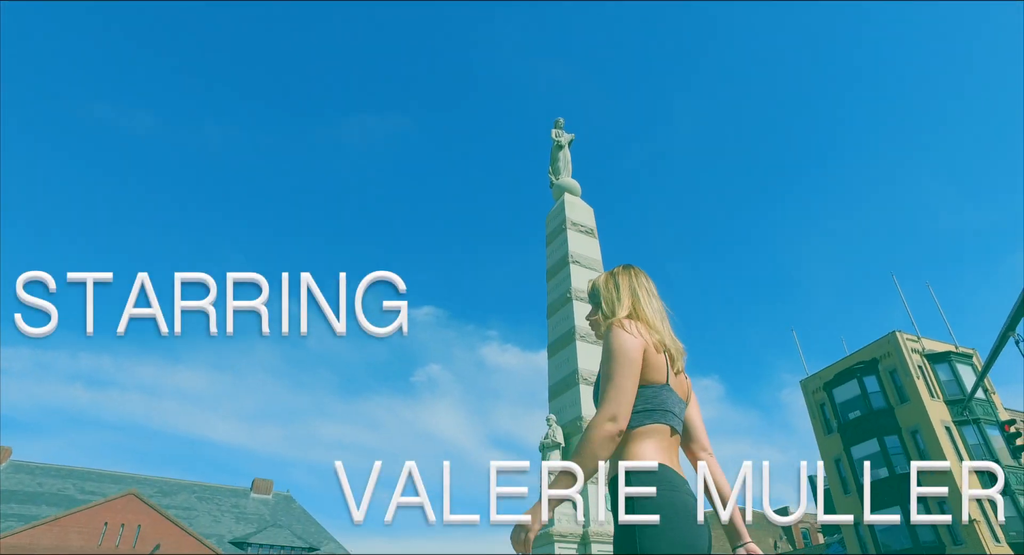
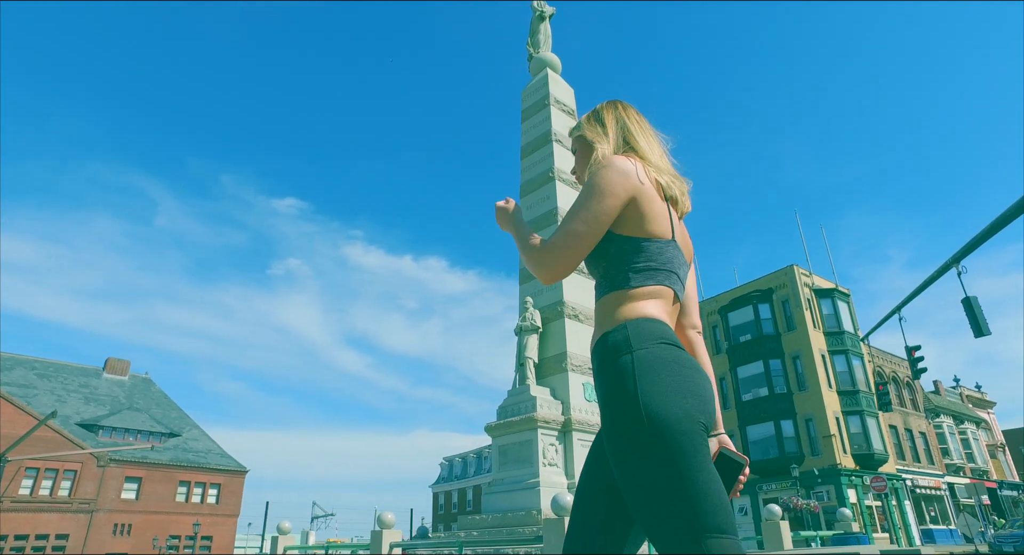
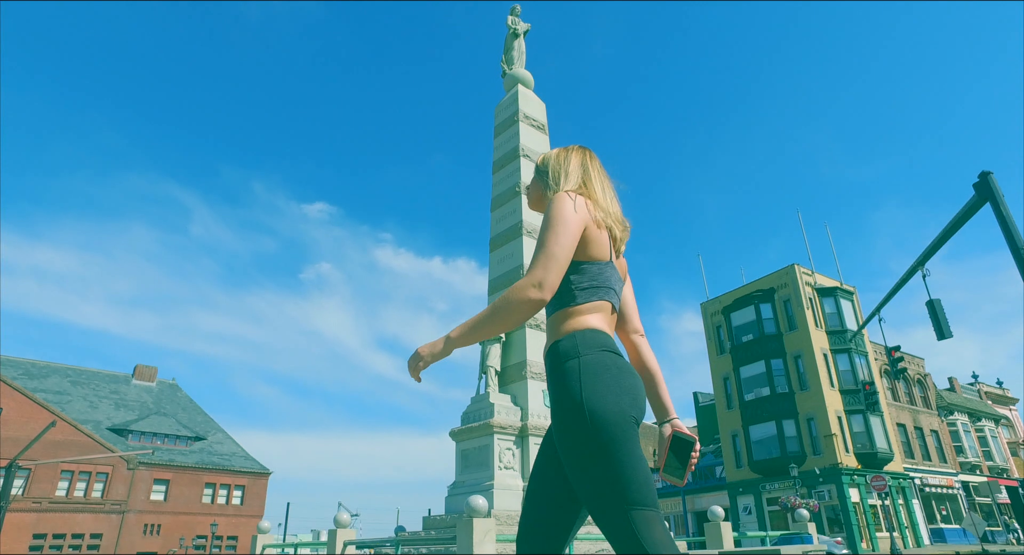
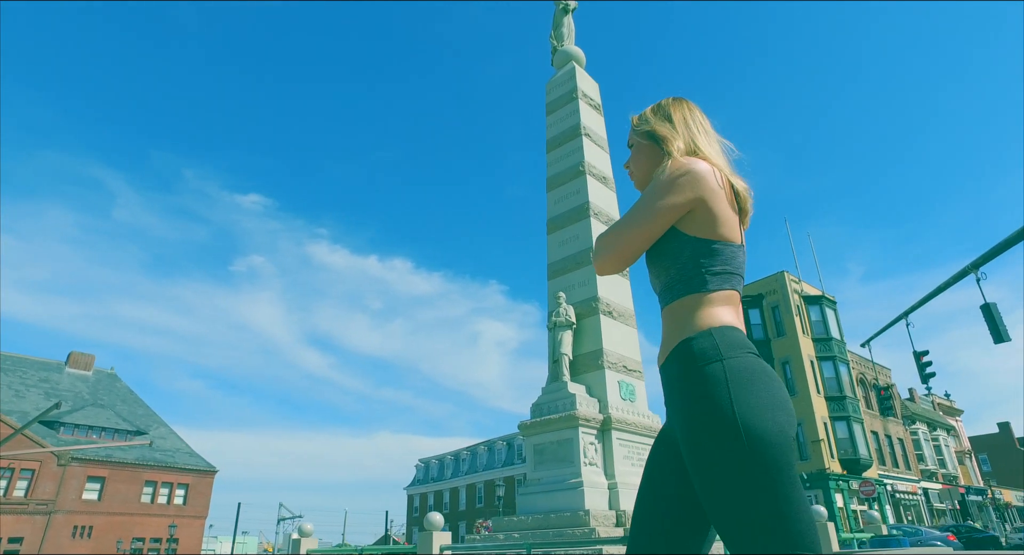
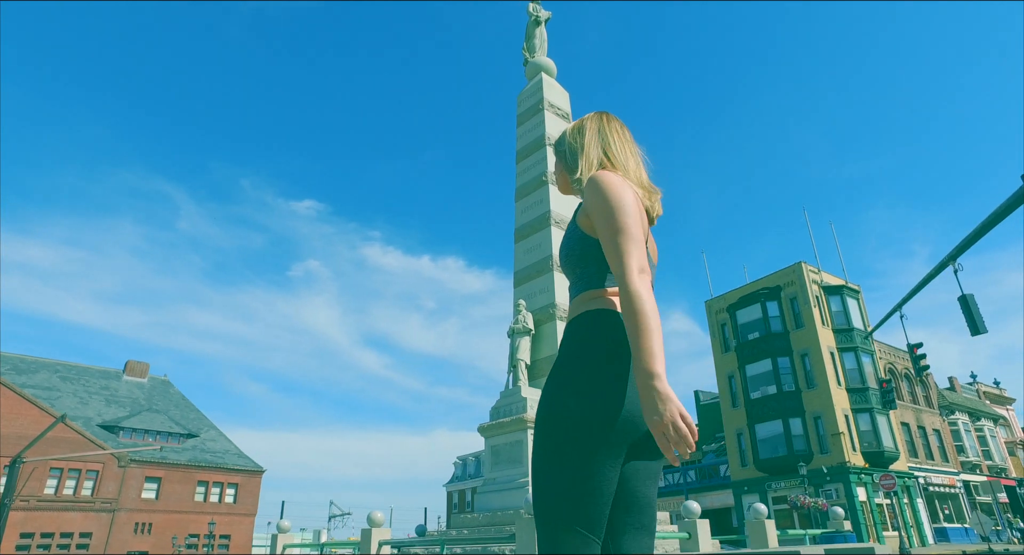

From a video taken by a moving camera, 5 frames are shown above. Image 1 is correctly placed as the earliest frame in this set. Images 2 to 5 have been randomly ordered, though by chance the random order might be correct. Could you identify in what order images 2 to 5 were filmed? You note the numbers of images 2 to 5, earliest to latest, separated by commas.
3, 5, 2, 4
